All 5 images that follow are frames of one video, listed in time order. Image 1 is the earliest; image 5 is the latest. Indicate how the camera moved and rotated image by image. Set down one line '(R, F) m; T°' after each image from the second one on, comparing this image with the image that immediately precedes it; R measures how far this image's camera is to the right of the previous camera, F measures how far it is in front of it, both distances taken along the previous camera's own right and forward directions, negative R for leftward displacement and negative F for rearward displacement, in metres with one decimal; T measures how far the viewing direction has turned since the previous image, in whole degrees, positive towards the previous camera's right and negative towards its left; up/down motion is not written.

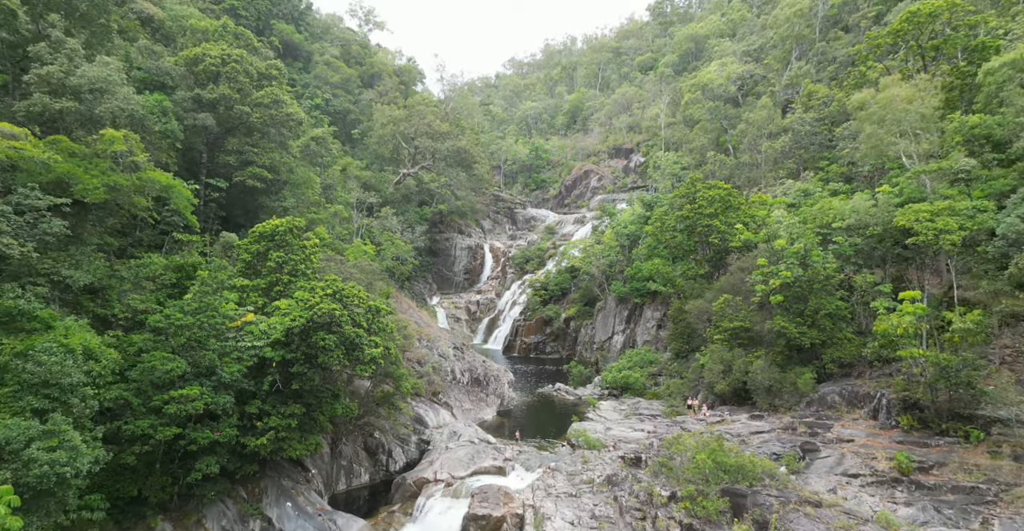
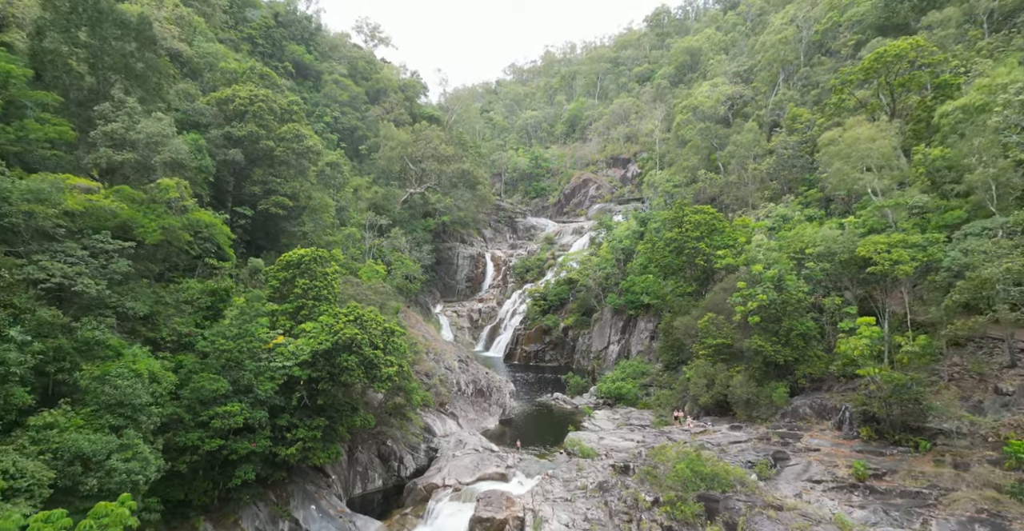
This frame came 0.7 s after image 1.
(-0.1, -1.4) m; 0°
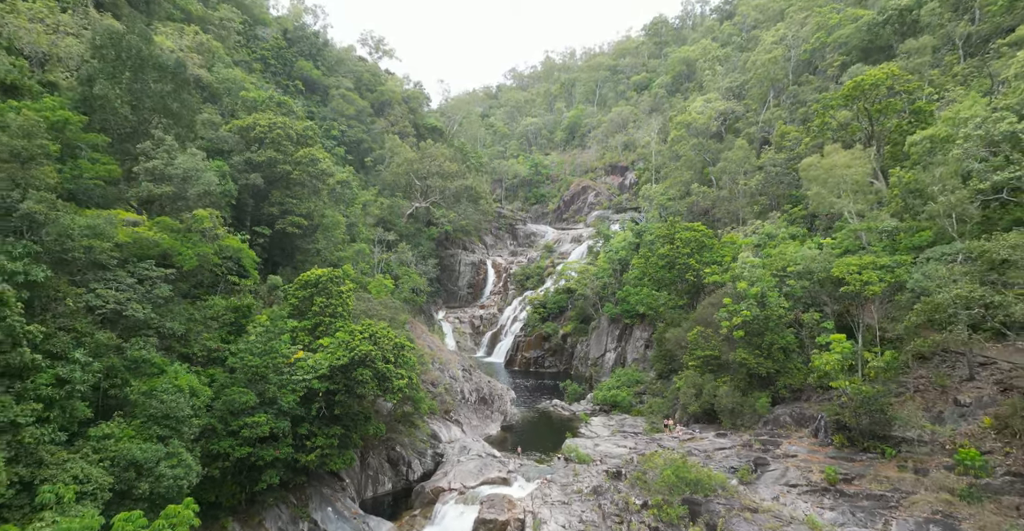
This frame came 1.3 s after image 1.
(0.0, -1.1) m; 0°
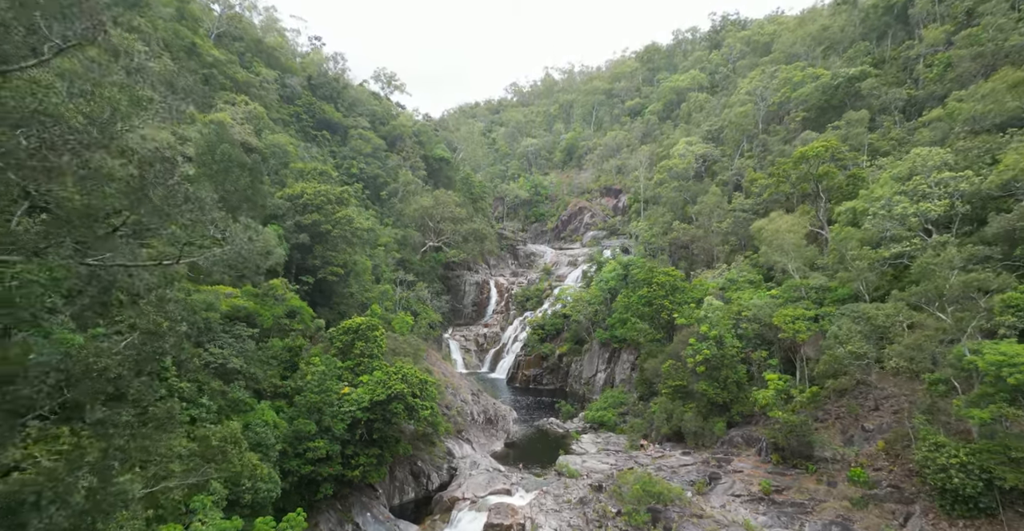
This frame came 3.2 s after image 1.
(-0.1, -3.5) m; 0°
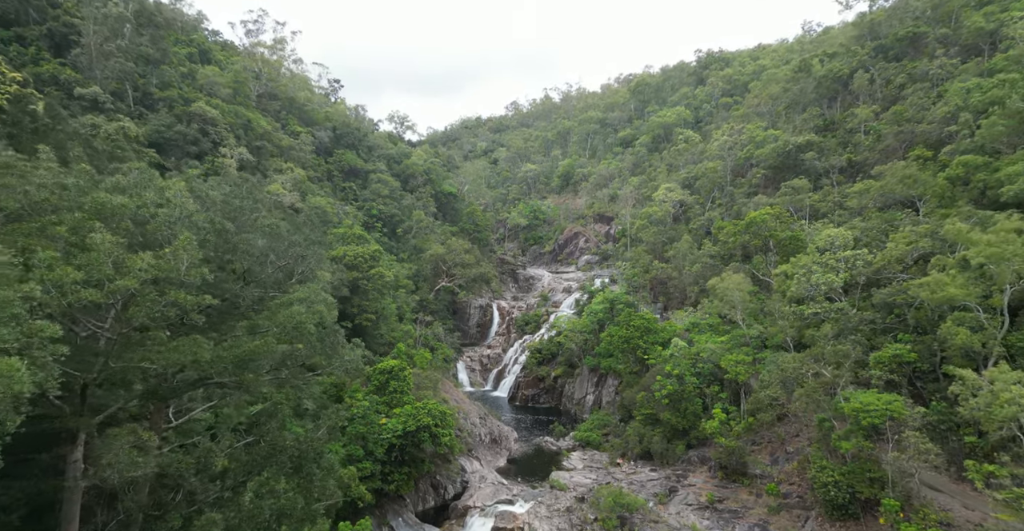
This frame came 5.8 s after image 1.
(-0.1, -4.7) m; 0°
